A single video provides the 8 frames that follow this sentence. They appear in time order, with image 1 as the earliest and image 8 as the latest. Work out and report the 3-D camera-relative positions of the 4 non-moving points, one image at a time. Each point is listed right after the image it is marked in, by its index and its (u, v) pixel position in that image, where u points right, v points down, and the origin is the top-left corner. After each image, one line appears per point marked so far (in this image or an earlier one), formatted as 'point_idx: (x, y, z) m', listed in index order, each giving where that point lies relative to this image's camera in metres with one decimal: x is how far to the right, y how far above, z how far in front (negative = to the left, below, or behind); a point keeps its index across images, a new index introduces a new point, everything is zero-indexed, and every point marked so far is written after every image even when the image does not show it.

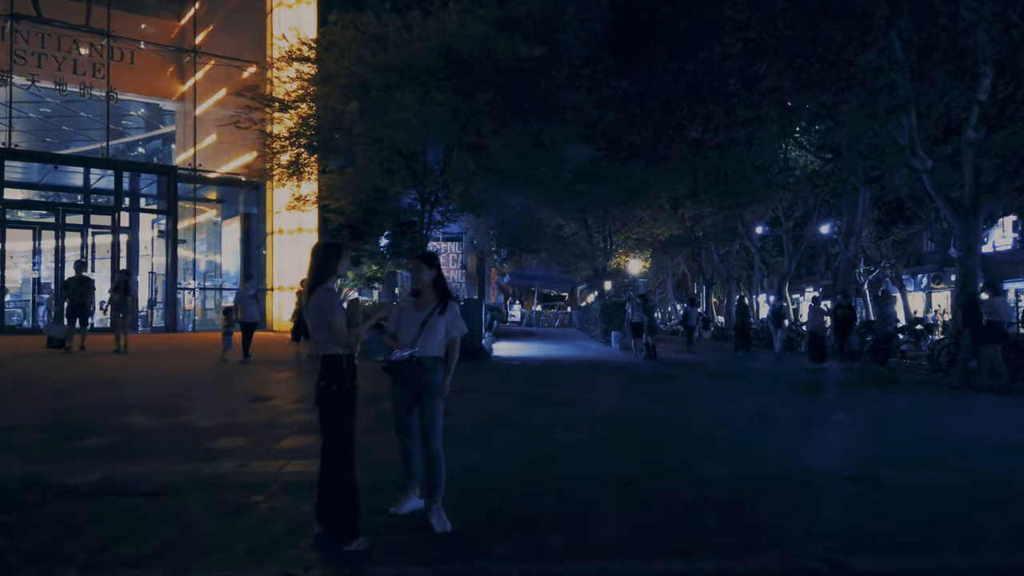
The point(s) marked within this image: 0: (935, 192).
0: (+10.7, +2.4, +19.2) m
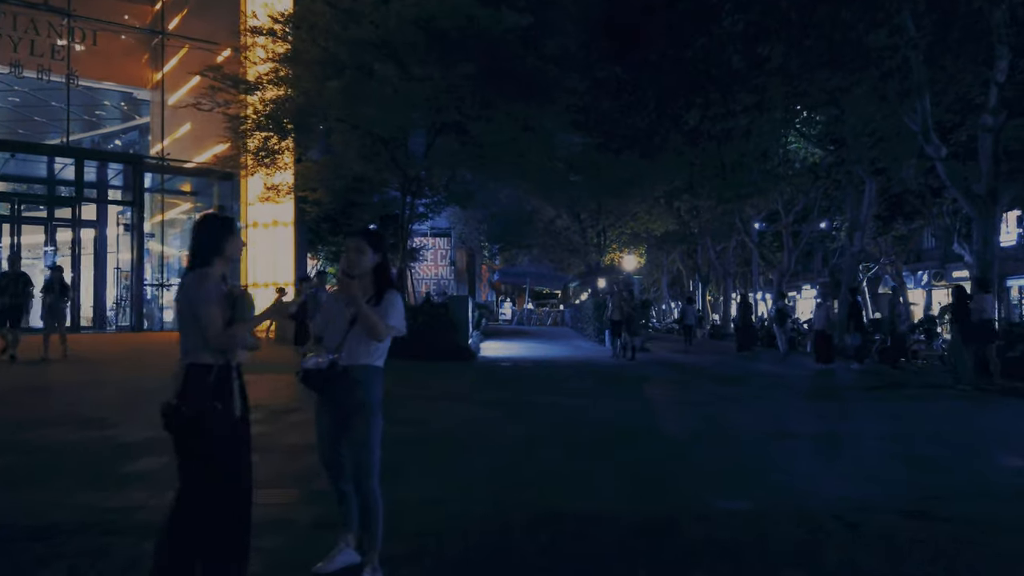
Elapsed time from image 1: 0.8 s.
0: (+10.4, +2.5, +18.0) m
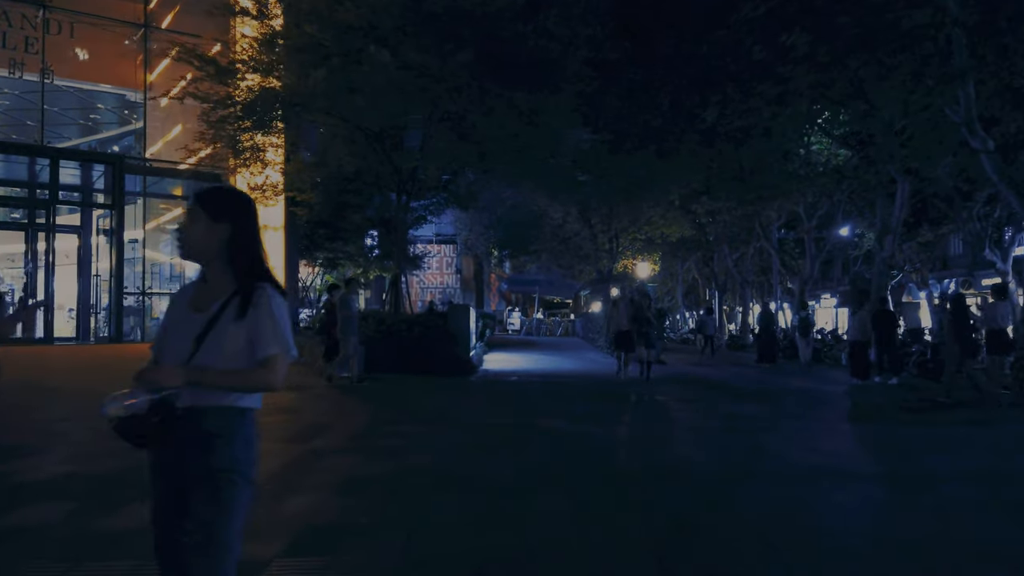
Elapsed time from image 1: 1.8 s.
0: (+10.5, +2.4, +16.4) m
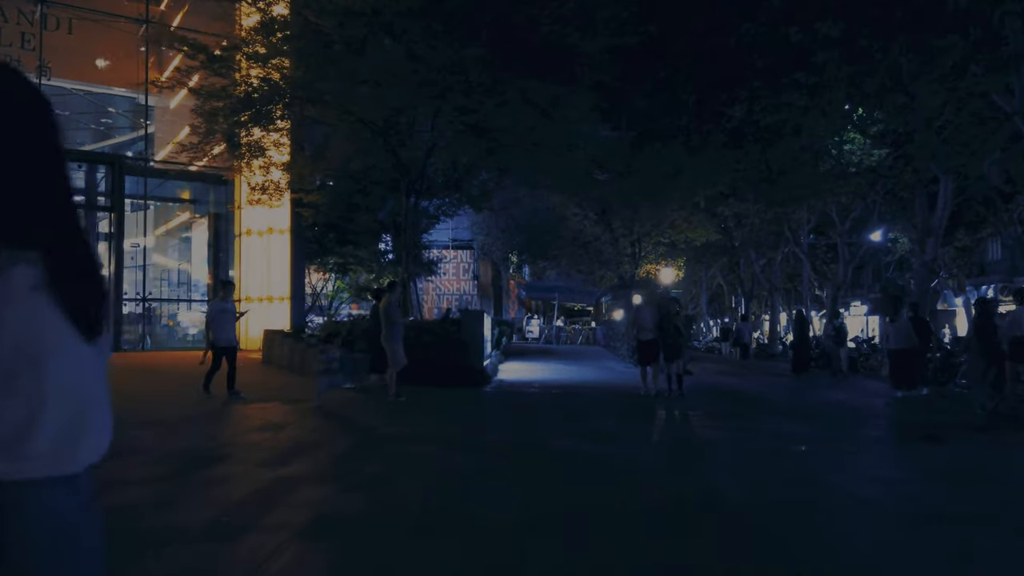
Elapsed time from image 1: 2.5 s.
0: (+10.8, +2.3, +15.0) m
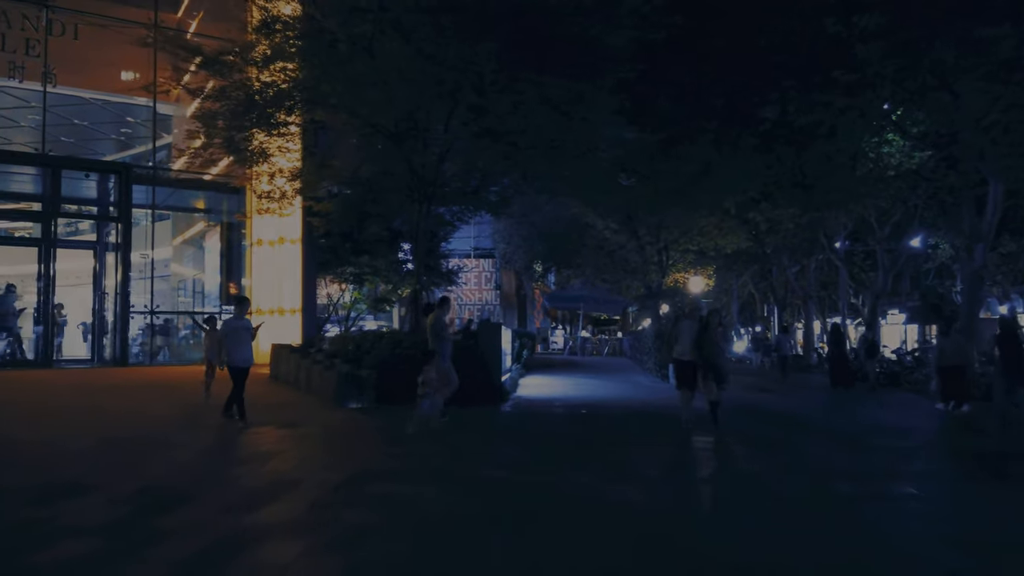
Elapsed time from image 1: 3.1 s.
0: (+11.1, +2.1, +13.7) m
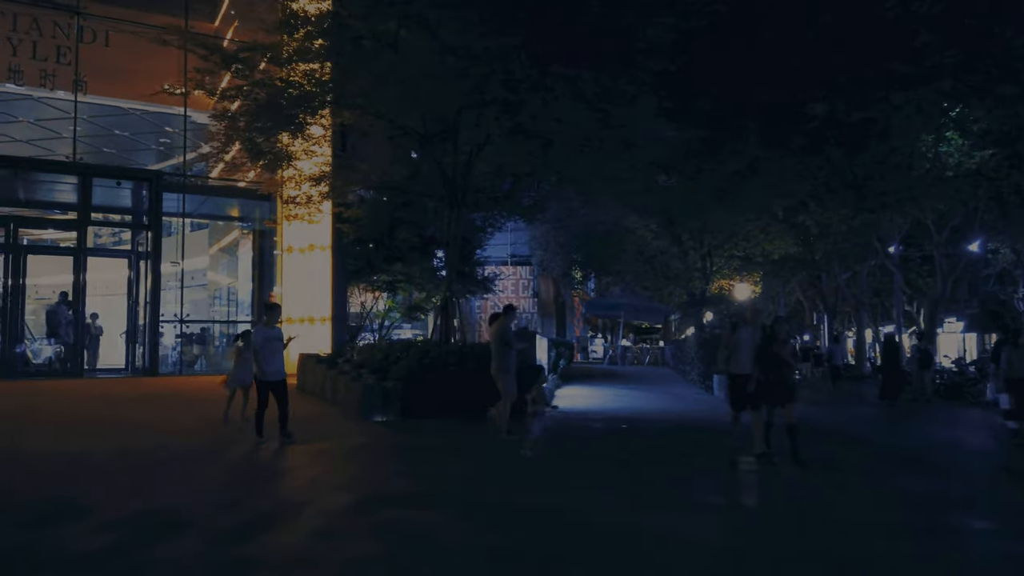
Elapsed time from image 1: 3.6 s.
0: (+11.6, +2.0, +12.4) m
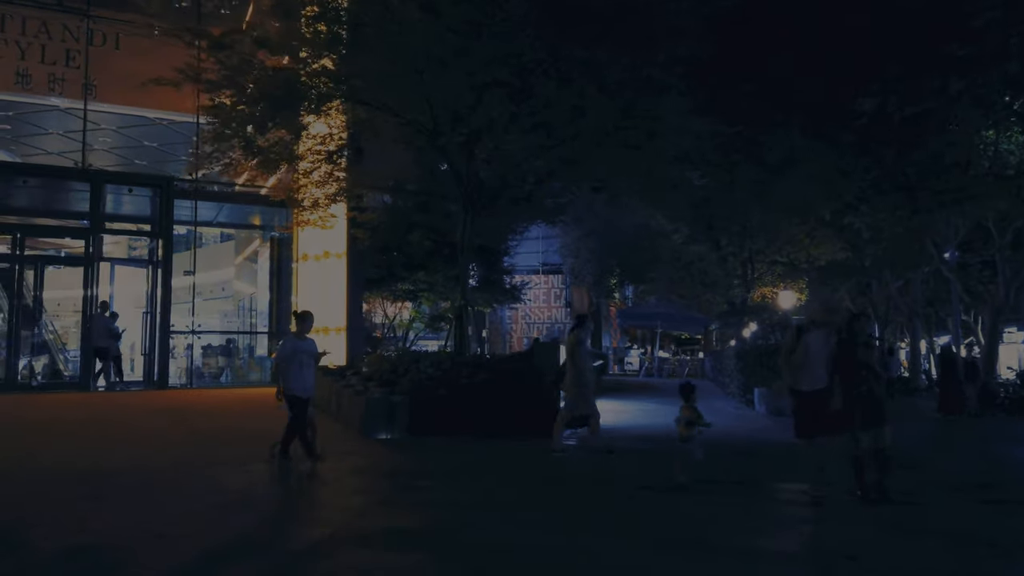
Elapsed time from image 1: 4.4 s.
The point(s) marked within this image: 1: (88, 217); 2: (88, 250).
0: (+11.8, +2.0, +10.7) m
1: (-11.3, +1.9, +20.1) m
2: (-11.2, +1.0, +20.0) m
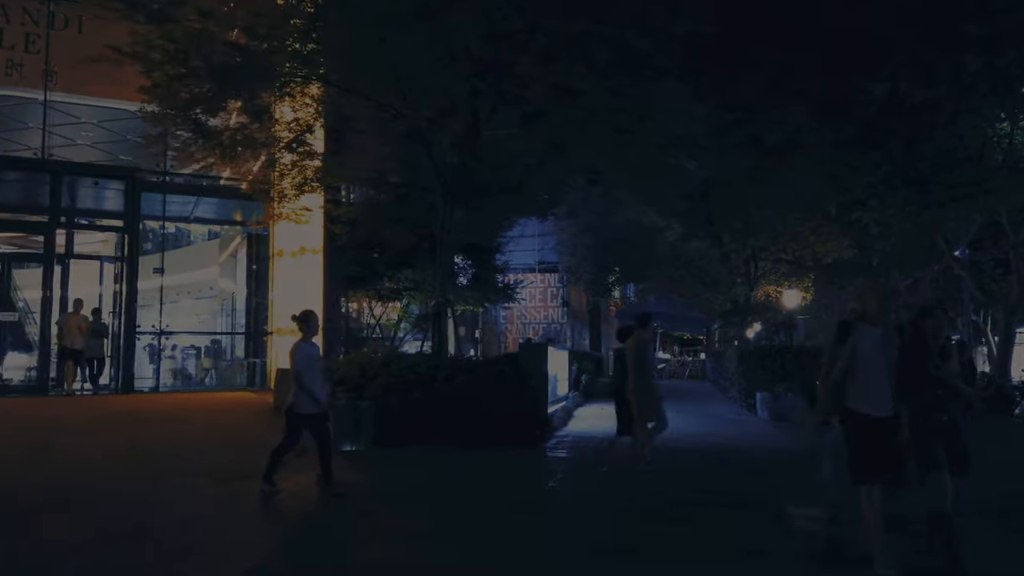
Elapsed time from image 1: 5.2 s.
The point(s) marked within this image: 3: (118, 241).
0: (+11.5, +2.1, +9.7) m
1: (-11.5, +1.9, +19.2) m
2: (-11.5, +1.1, +19.1) m
3: (-10.5, +1.3, +19.6) m
